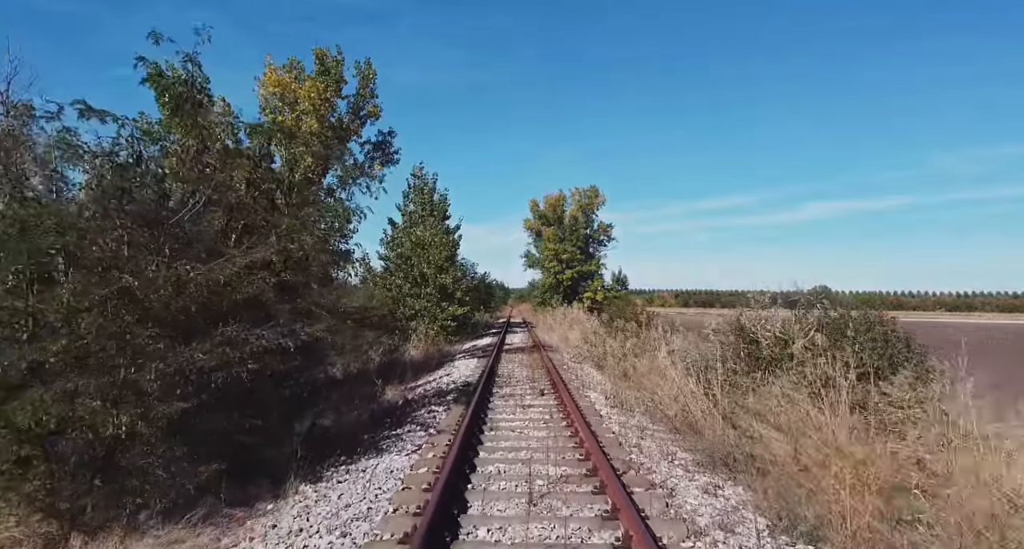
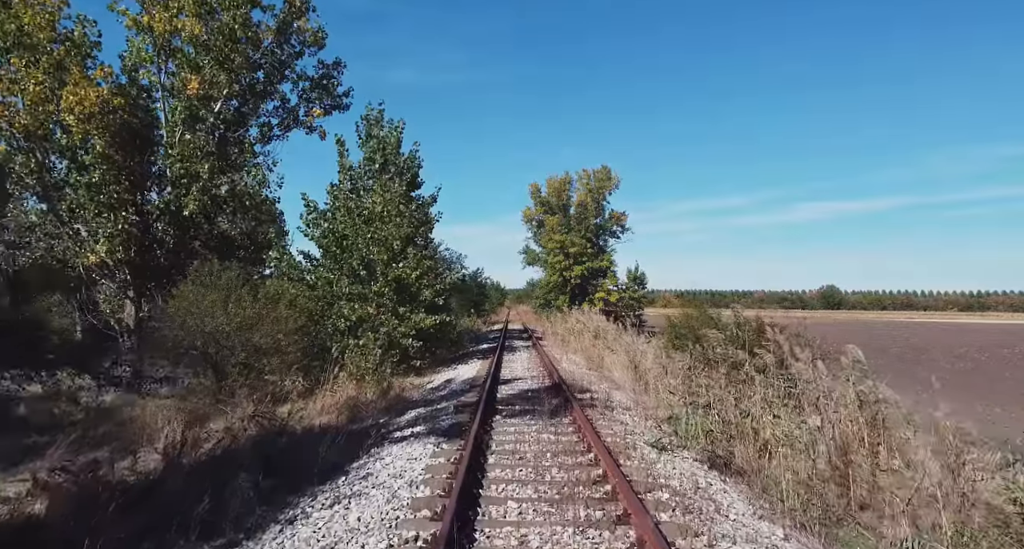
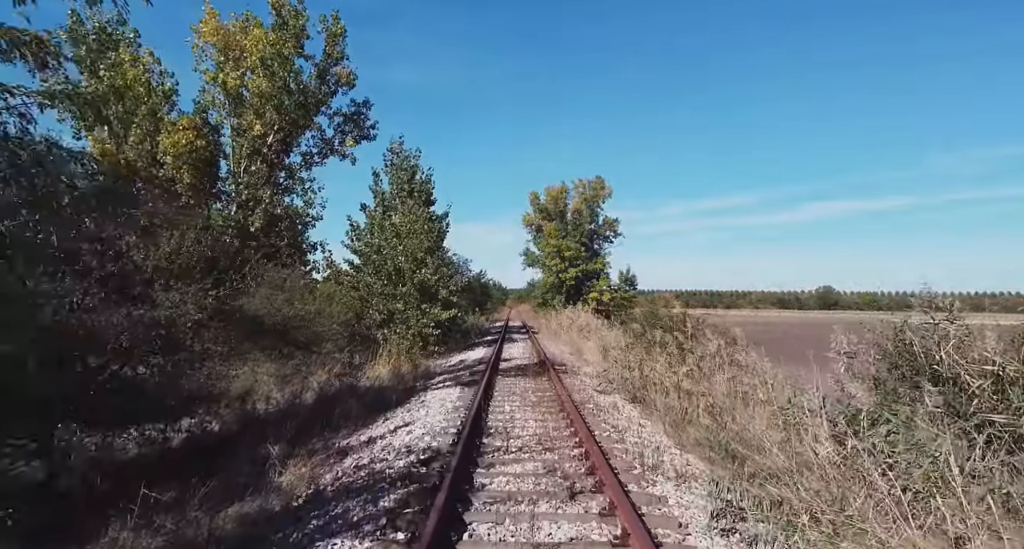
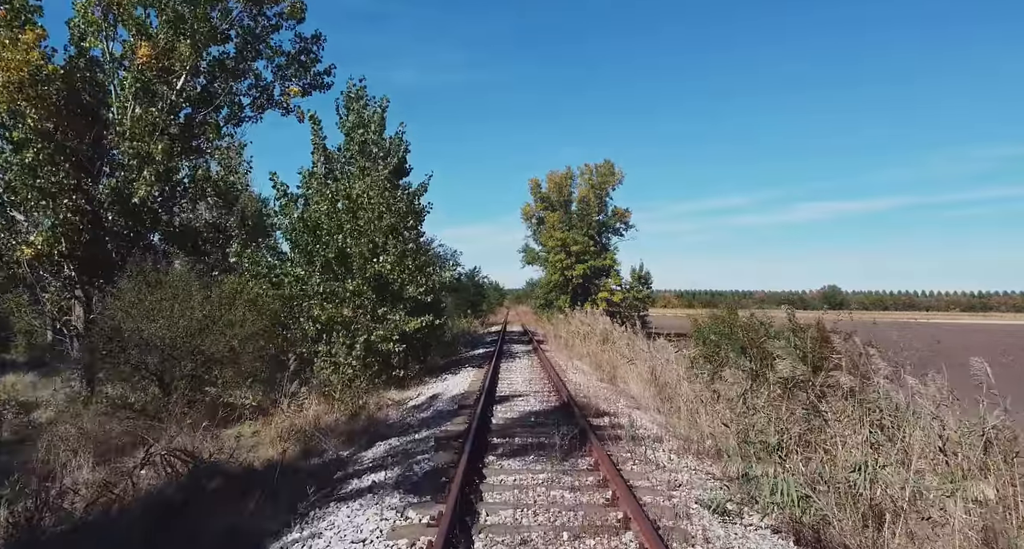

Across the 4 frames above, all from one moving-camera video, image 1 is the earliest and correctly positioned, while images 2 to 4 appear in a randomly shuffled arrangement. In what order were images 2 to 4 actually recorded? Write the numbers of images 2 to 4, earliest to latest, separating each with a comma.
3, 2, 4
